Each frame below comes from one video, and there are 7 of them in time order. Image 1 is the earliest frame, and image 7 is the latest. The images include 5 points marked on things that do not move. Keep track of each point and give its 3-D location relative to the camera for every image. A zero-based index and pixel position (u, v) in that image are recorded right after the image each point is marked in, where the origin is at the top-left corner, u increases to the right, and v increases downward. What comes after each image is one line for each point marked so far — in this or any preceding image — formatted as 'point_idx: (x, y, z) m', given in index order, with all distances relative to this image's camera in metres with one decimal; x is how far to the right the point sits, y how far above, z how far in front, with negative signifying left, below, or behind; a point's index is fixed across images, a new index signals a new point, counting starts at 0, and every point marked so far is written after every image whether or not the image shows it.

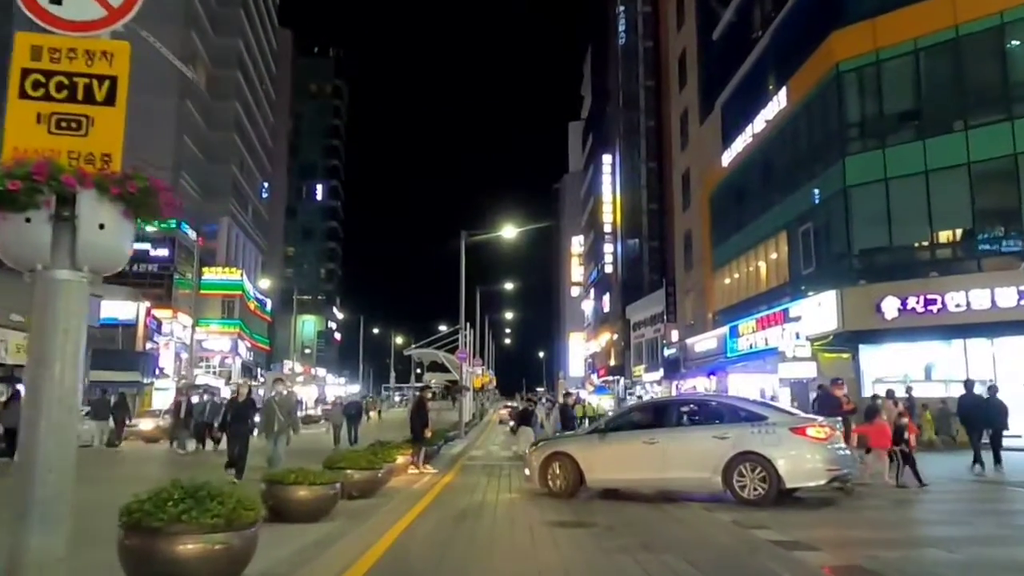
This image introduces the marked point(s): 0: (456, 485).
0: (-1.3, -4.6, +17.5) m
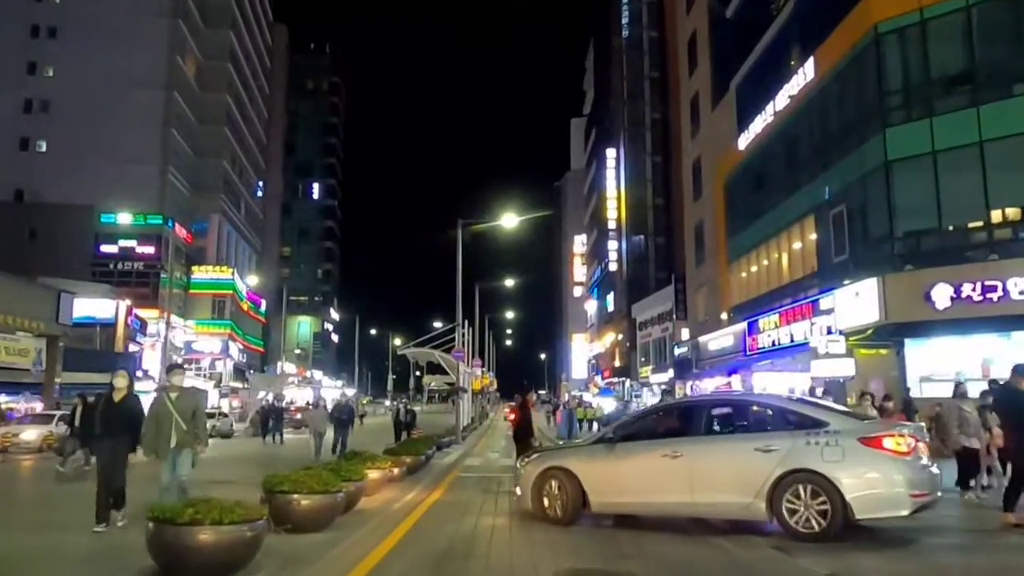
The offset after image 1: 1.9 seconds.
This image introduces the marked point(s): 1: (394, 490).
0: (-1.3, -4.2, +14.7) m
1: (-2.3, -4.1, +15.0) m
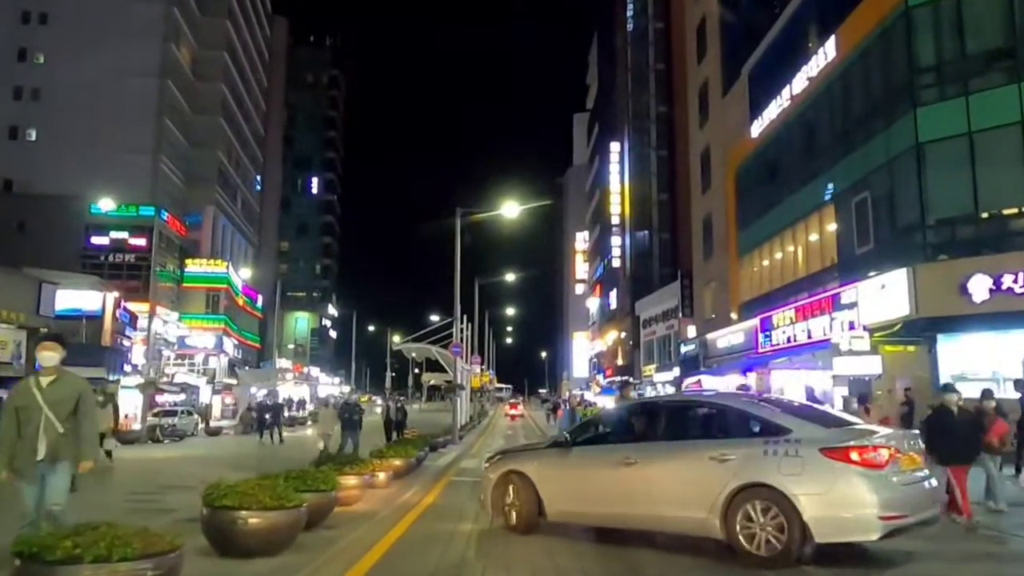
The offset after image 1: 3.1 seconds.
0: (-1.3, -3.9, +13.0) m
1: (-2.3, -3.8, +13.4) m
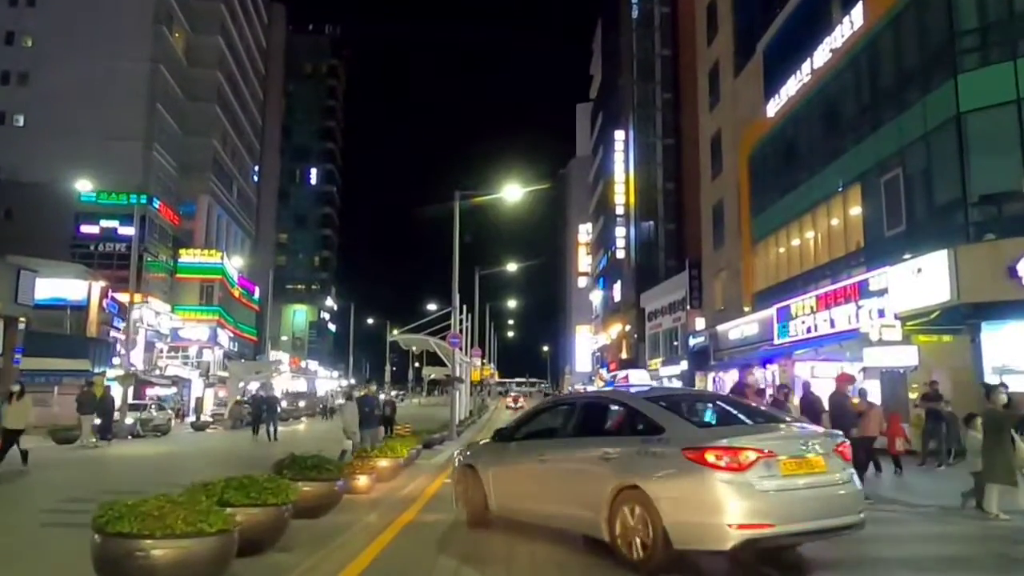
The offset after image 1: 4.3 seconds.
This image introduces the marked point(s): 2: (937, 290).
0: (-1.3, -3.5, +11.2) m
1: (-2.3, -3.4, +11.6) m
2: (+11.1, 0.0, +19.5) m
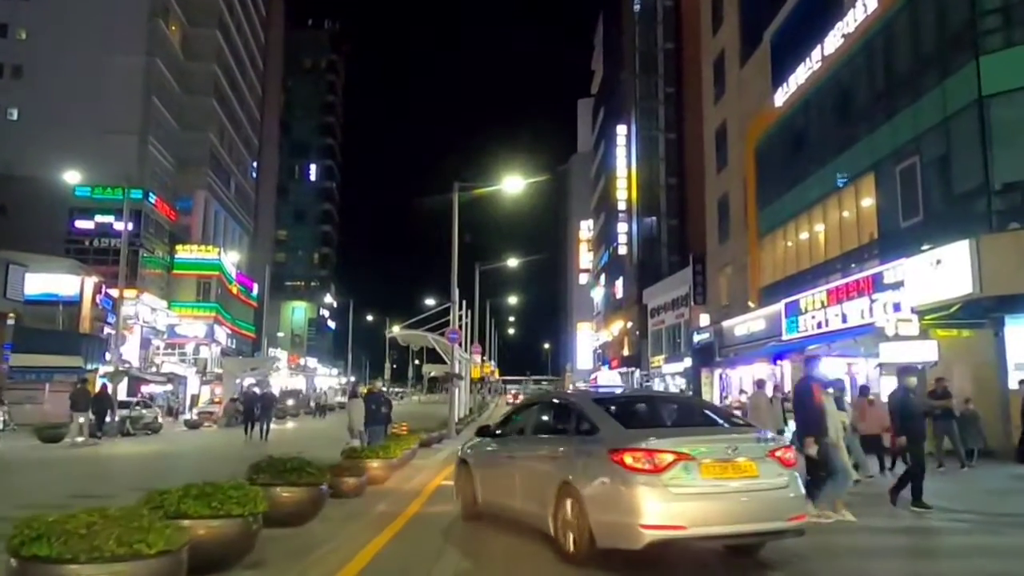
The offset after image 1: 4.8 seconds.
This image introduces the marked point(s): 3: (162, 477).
0: (-1.3, -3.3, +10.4) m
1: (-2.3, -3.2, +10.7) m
2: (+11.1, +0.1, +18.6) m
3: (-8.1, -4.4, +17.5) m
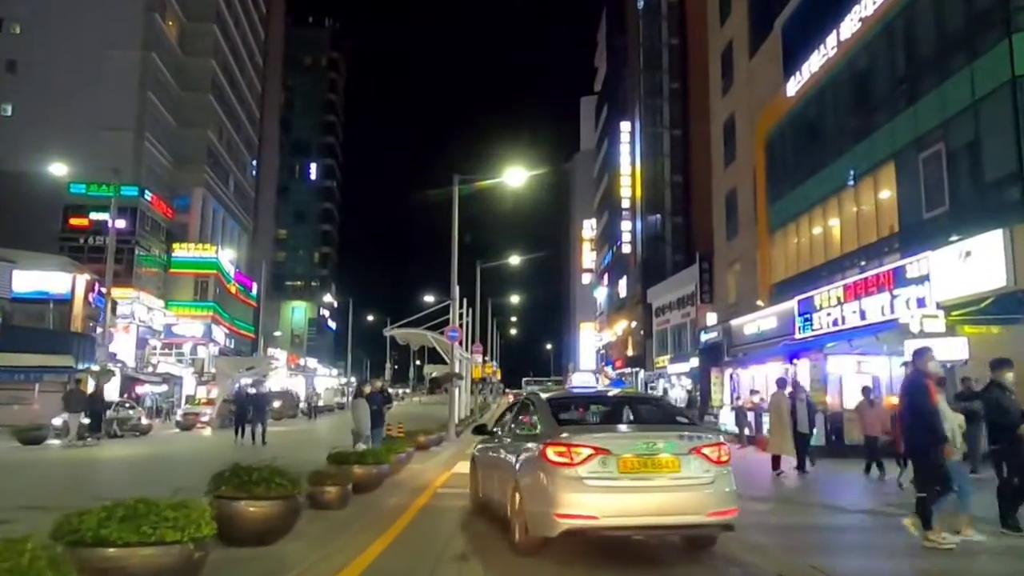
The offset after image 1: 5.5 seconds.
0: (-1.3, -3.2, +9.2) m
1: (-2.2, -3.0, +9.6) m
2: (+11.1, +0.3, +17.4) m
3: (-8.0, -4.2, +16.4) m
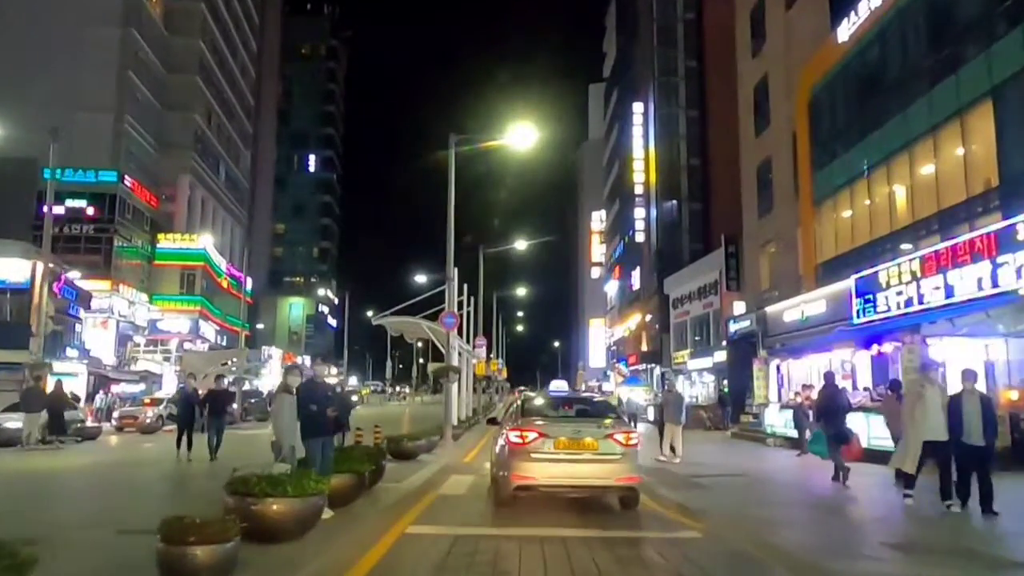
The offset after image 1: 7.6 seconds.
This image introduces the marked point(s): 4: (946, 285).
0: (-1.2, -2.5, +5.0) m
1: (-2.2, -2.3, +5.3) m
2: (+11.2, +1.1, +13.0) m
3: (-7.9, -3.5, +12.1) m
4: (+10.9, +0.1, +18.4) m
